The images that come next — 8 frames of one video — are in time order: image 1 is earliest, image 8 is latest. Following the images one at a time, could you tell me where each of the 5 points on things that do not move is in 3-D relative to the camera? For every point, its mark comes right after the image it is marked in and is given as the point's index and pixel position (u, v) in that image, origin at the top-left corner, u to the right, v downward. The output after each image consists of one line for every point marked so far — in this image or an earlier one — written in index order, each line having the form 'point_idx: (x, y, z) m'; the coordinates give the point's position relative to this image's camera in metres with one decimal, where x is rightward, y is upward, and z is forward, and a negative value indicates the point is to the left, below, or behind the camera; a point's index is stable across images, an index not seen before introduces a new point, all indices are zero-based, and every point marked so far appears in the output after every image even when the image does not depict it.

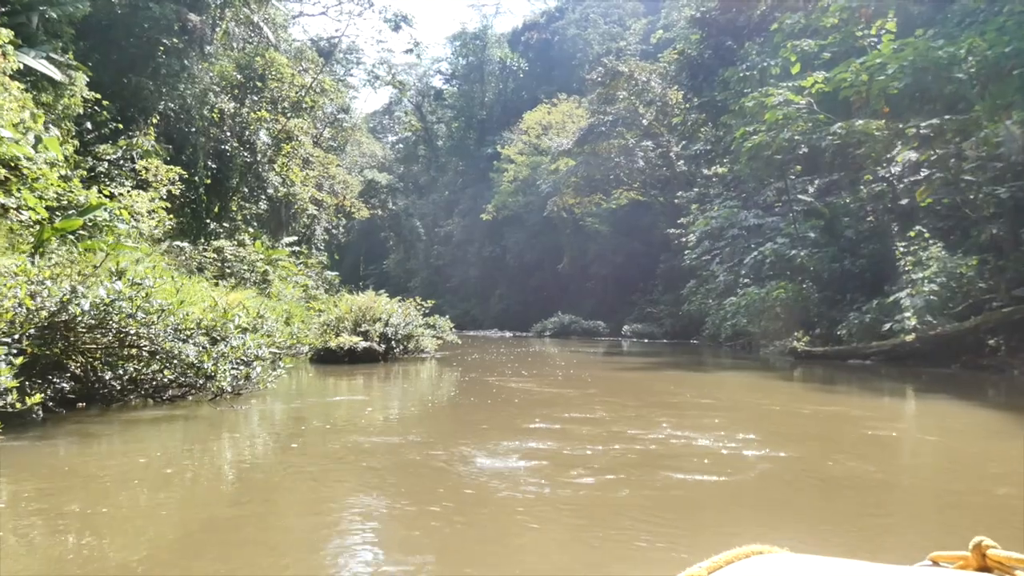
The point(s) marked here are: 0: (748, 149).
0: (+4.6, +2.7, +14.6) m
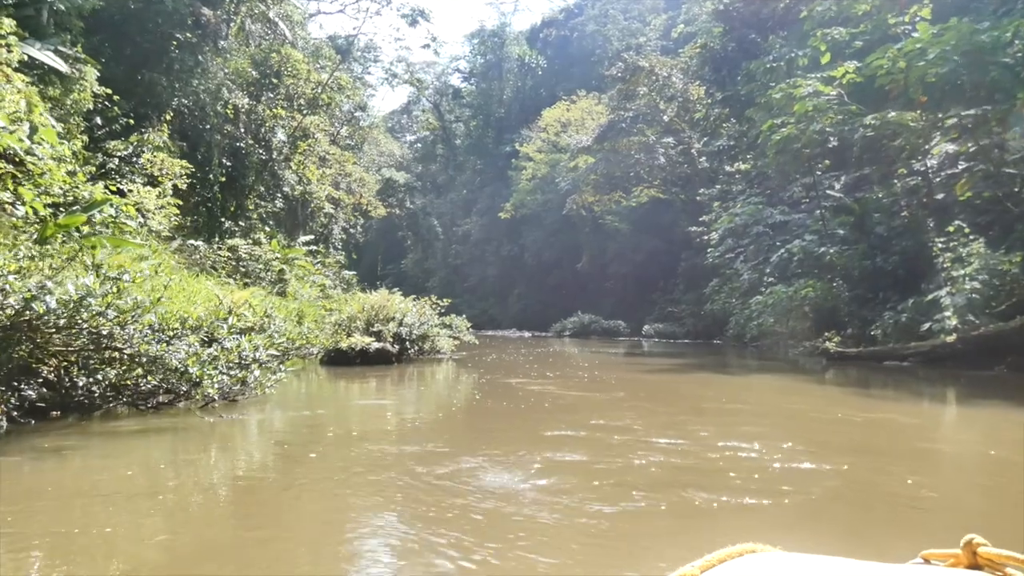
0: (+4.9, +2.7, +14.1) m
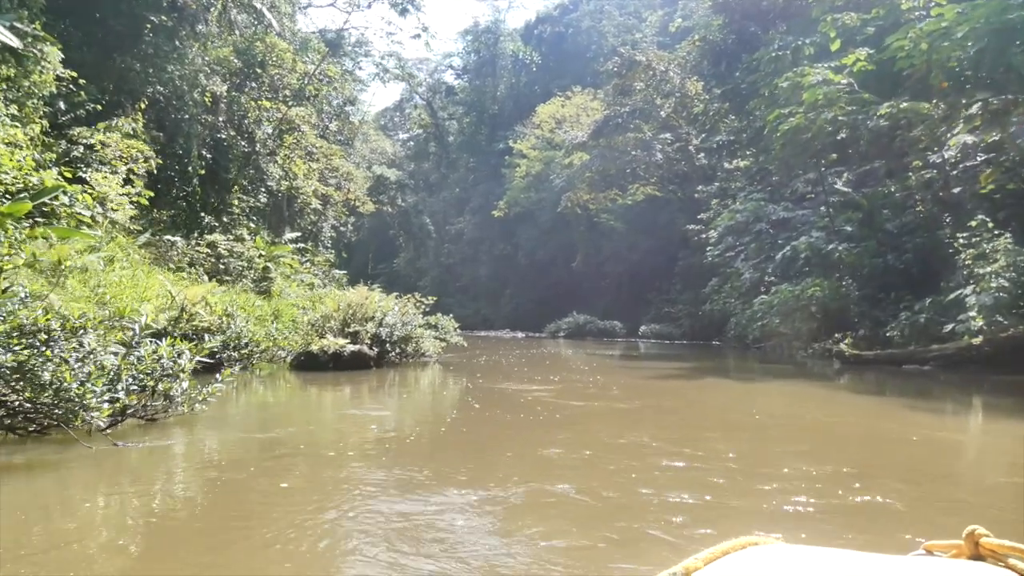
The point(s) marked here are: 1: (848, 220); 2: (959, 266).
0: (+4.8, +2.7, +13.4) m
1: (+6.4, +1.3, +14.6) m
2: (+6.3, +0.3, +10.7) m
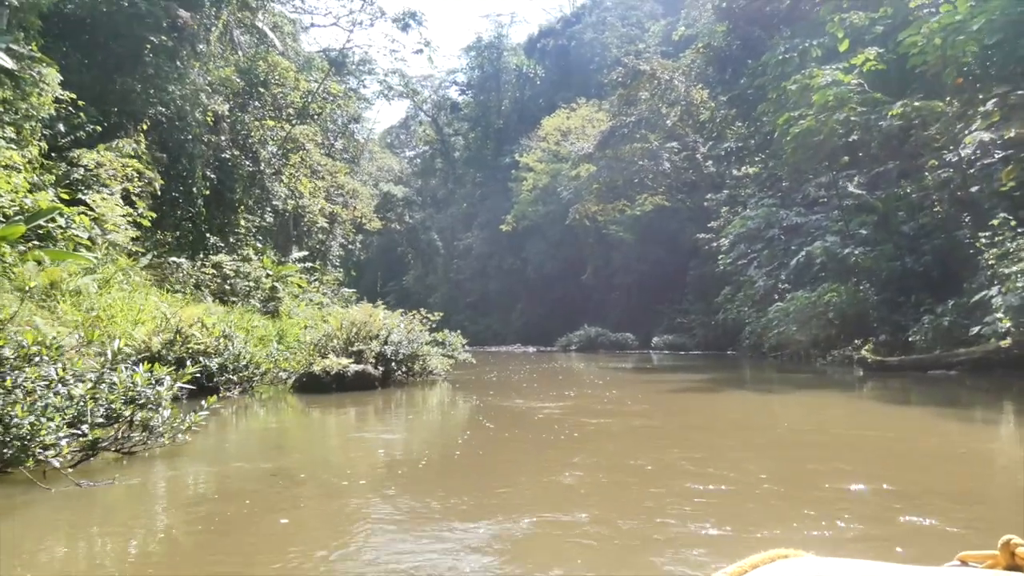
0: (+4.9, +2.6, +13.2) m
1: (+6.6, +1.2, +14.3) m
2: (+6.4, +0.3, +10.4) m
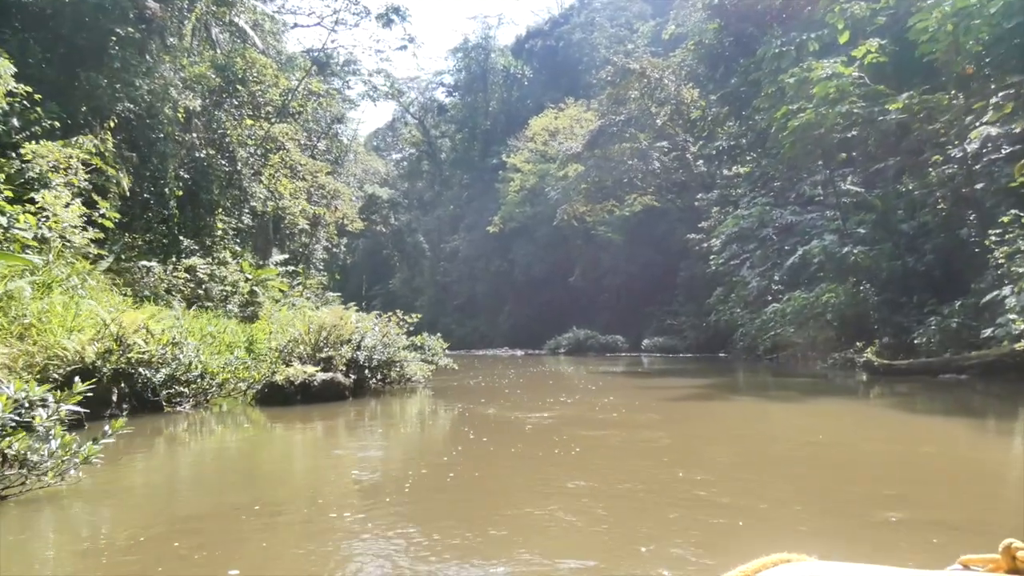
0: (+4.7, +2.6, +12.7) m
1: (+6.3, +1.2, +13.8) m
2: (+6.2, +0.3, +9.9) m
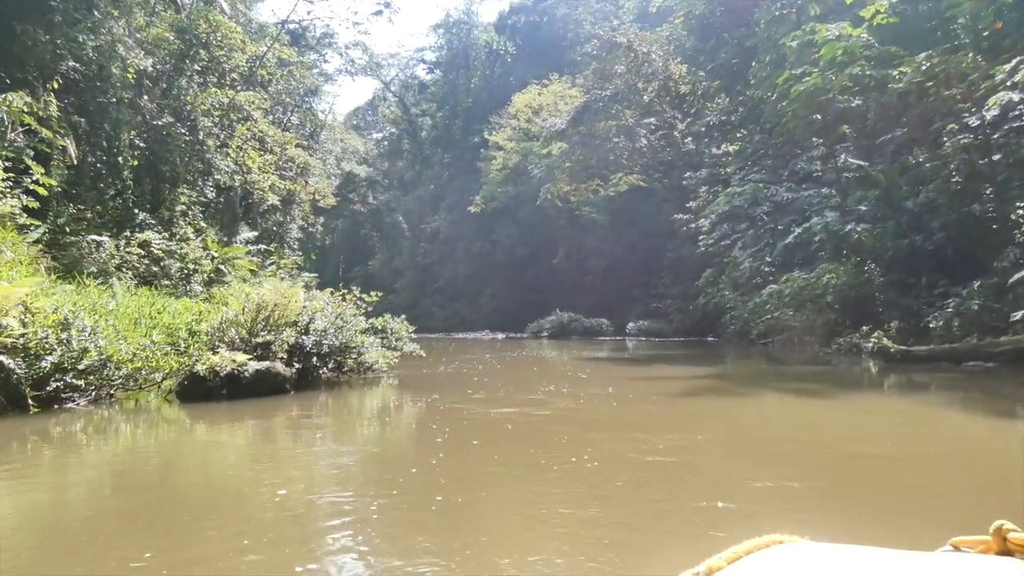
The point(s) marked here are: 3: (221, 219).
0: (+4.4, +2.9, +11.8) m
1: (+6.0, +1.5, +13.0) m
2: (+6.0, +0.5, +9.1) m
3: (-7.7, +1.9, +20.1) m
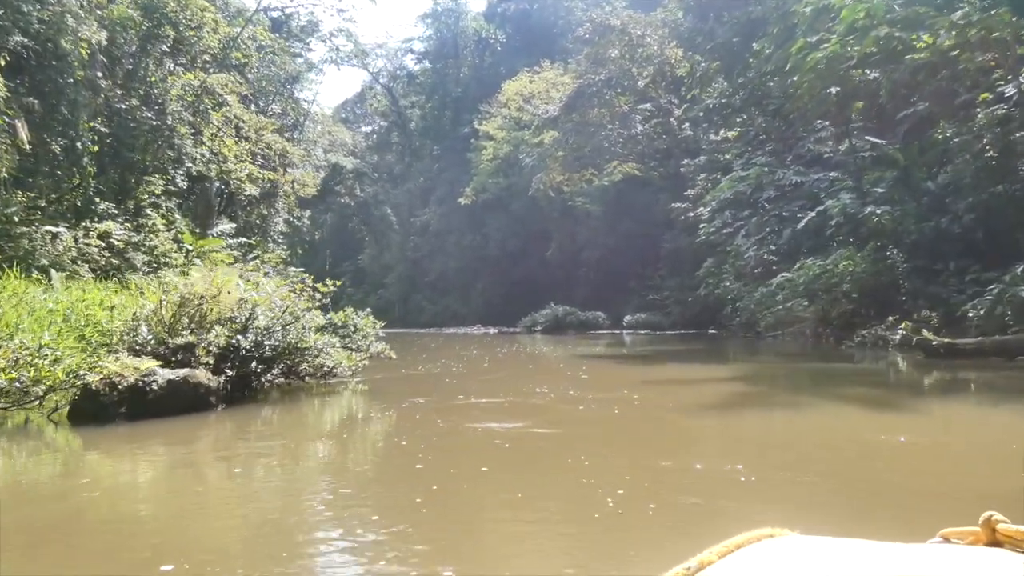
0: (+4.2, +3.1, +10.8) m
1: (+5.9, +1.7, +12.1) m
2: (+5.9, +0.7, +8.2) m
3: (-7.9, +2.0, +19.1) m
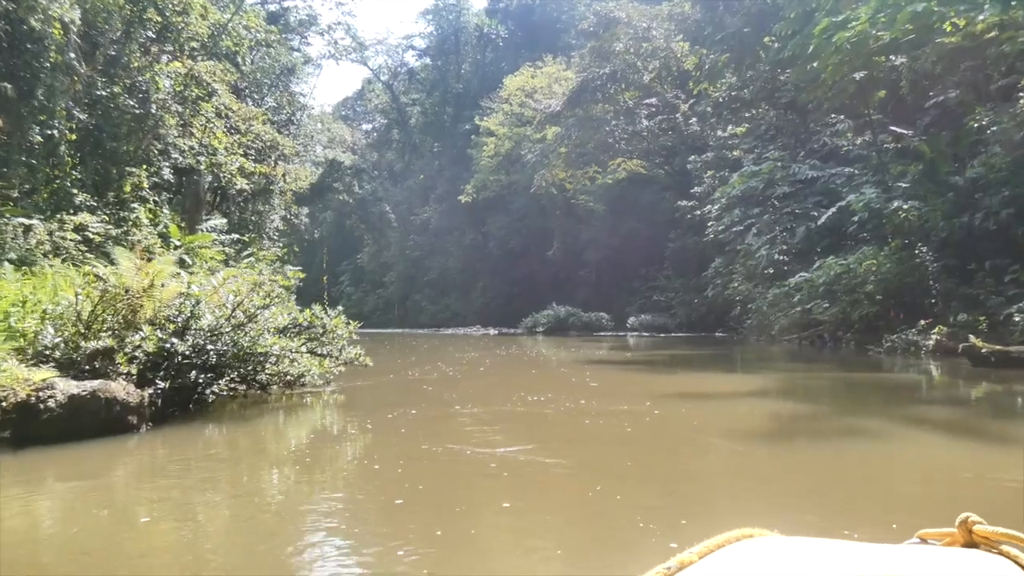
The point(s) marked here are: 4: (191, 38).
0: (+4.2, +3.1, +10.1) m
1: (+5.9, +1.7, +11.3) m
2: (+5.9, +0.7, +7.5) m
3: (-7.9, +2.0, +18.3) m
4: (-7.0, +5.5, +16.7) m
